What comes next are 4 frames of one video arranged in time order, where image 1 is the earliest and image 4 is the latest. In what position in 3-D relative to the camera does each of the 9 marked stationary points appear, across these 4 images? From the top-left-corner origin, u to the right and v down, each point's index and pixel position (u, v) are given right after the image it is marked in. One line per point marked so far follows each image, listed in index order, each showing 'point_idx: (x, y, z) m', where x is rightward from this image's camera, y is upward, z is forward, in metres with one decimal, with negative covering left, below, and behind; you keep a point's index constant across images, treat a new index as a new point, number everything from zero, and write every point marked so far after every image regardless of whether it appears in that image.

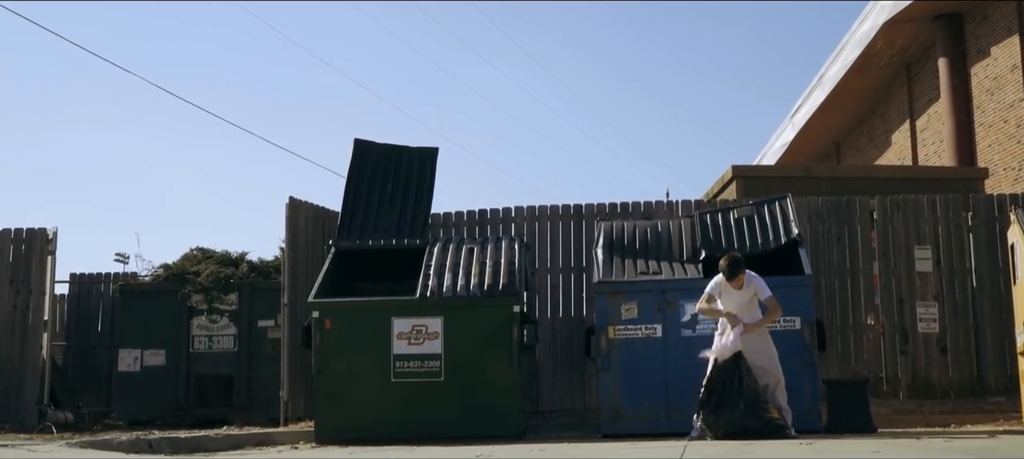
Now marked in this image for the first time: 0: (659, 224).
0: (+1.2, 0.0, +10.2) m
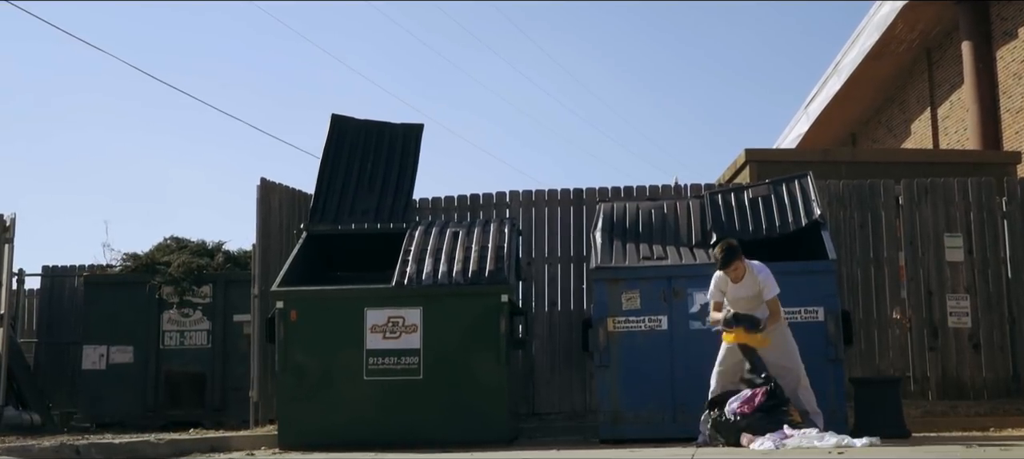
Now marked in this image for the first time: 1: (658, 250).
0: (+1.2, +0.2, +9.2) m
1: (+1.0, -0.1, +8.6) m
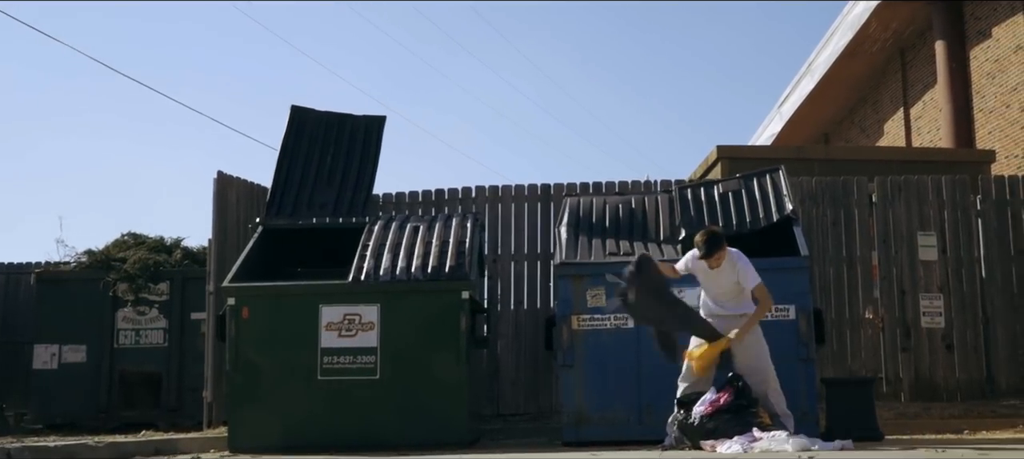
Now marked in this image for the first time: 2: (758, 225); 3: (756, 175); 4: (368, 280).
0: (+0.9, +0.2, +8.9) m
1: (+0.8, -0.1, +8.4) m
2: (+1.7, 0.0, +8.4) m
3: (+1.7, +0.4, +8.7) m
4: (-0.9, -0.3, +8.1) m
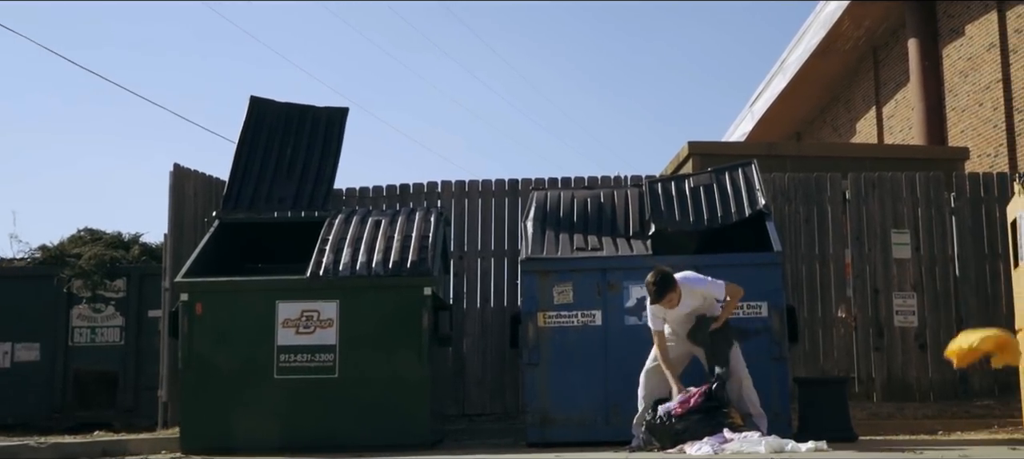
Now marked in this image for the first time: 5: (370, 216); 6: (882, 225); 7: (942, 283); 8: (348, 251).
0: (+0.6, +0.2, +8.7) m
1: (+0.5, -0.1, +8.1) m
2: (+1.4, +0.1, +8.1) m
3: (+1.5, +0.4, +8.5) m
4: (-1.2, -0.3, +7.8) m
5: (-1.0, +0.1, +8.6) m
6: (+3.1, 0.0, +10.4) m
7: (+3.6, -0.4, +10.3) m
8: (-1.1, -0.1, +8.0) m
